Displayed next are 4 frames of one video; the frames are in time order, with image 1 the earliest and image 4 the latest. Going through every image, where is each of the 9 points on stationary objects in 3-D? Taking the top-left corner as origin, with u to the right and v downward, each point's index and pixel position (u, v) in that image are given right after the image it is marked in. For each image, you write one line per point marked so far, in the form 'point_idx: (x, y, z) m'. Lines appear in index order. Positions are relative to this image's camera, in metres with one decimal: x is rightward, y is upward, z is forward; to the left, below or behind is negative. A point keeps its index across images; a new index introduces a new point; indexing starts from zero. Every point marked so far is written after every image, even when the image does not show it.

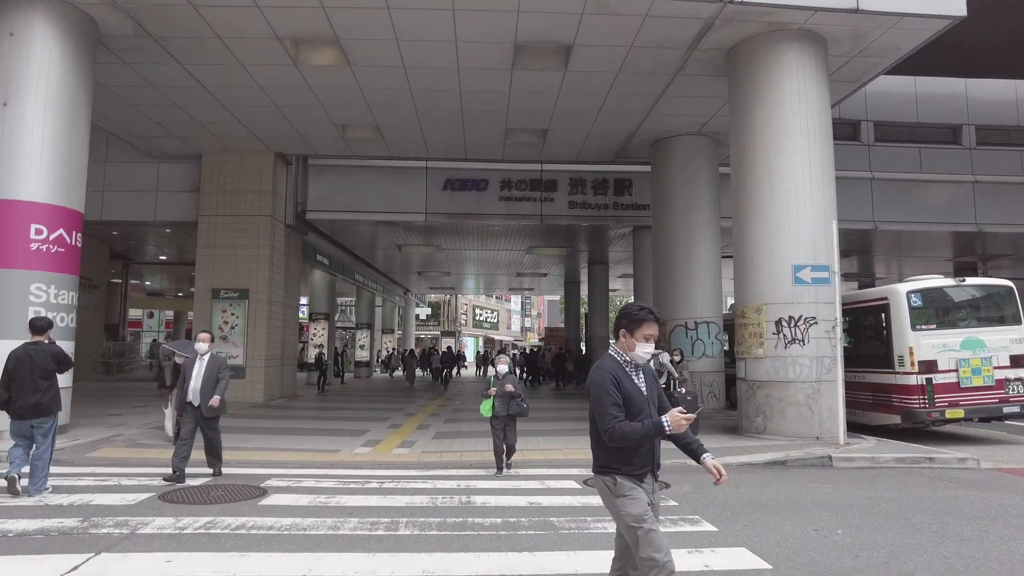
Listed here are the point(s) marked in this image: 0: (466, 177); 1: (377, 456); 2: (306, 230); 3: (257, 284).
0: (-1.2, +2.9, +17.7) m
1: (-1.7, -2.2, +8.5) m
2: (-5.7, +1.6, +18.6) m
3: (-6.3, +0.1, +16.4) m
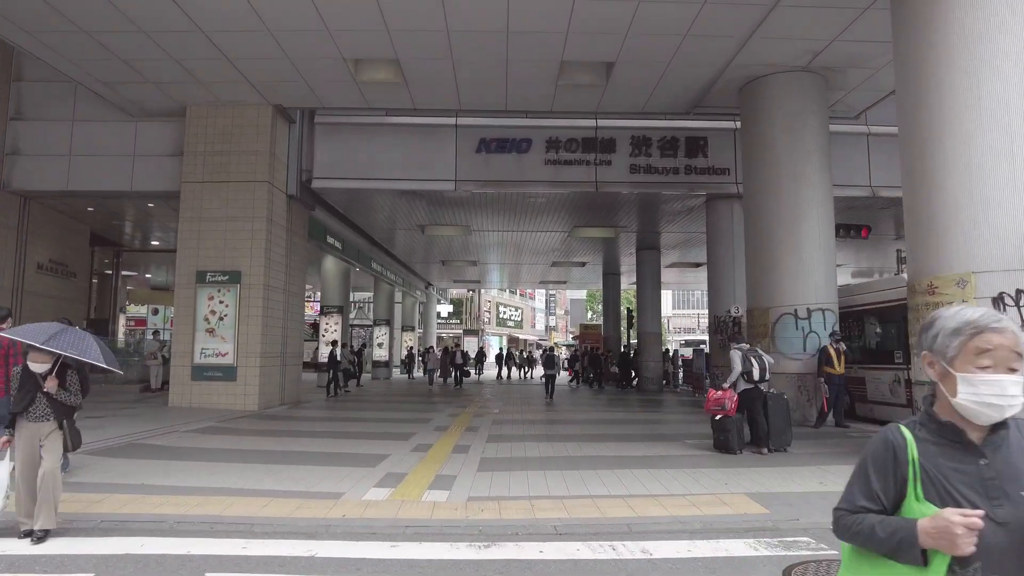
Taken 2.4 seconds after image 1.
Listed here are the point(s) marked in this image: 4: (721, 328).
0: (-0.1, +3.3, +14.5) m
1: (-0.9, -1.8, +5.4) m
2: (-4.6, +2.0, +15.6) m
3: (-5.3, +0.4, +13.4) m
4: (+4.8, -0.9, +15.1) m
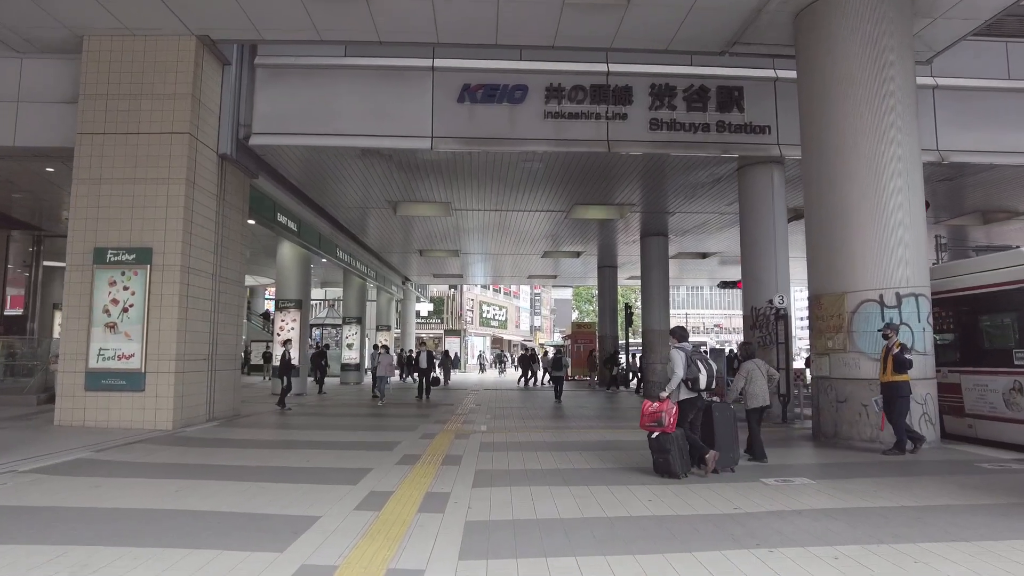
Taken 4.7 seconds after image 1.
0: (-0.3, +3.6, +11.6) m
1: (-0.8, -1.5, +2.4) m
2: (-4.8, +2.2, +12.5) m
3: (-5.4, +0.7, +10.3) m
4: (+4.6, -0.6, +12.3) m
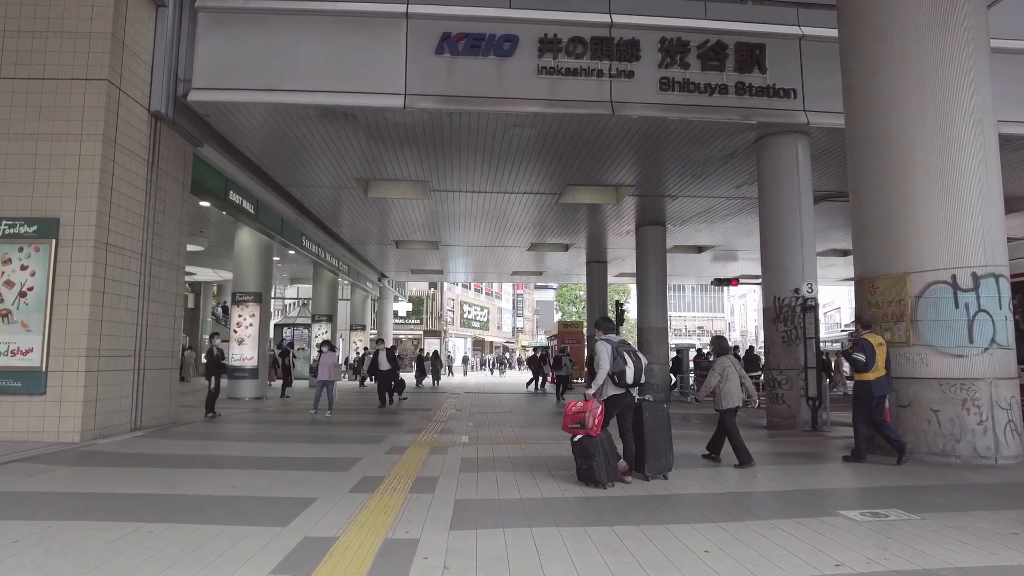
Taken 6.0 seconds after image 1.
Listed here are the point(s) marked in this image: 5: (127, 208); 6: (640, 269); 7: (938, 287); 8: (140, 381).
0: (-0.5, +3.8, +9.9) m
1: (-0.8, -1.2, +0.7) m
2: (-5.0, +2.5, +10.7) m
3: (-5.5, +0.9, +8.5) m
4: (+4.4, -0.4, +10.7) m
5: (-5.3, +1.1, +9.1) m
6: (+3.6, +0.5, +18.8) m
7: (+4.5, 0.0, +7.3) m
8: (-5.3, -1.3, +9.5) m
